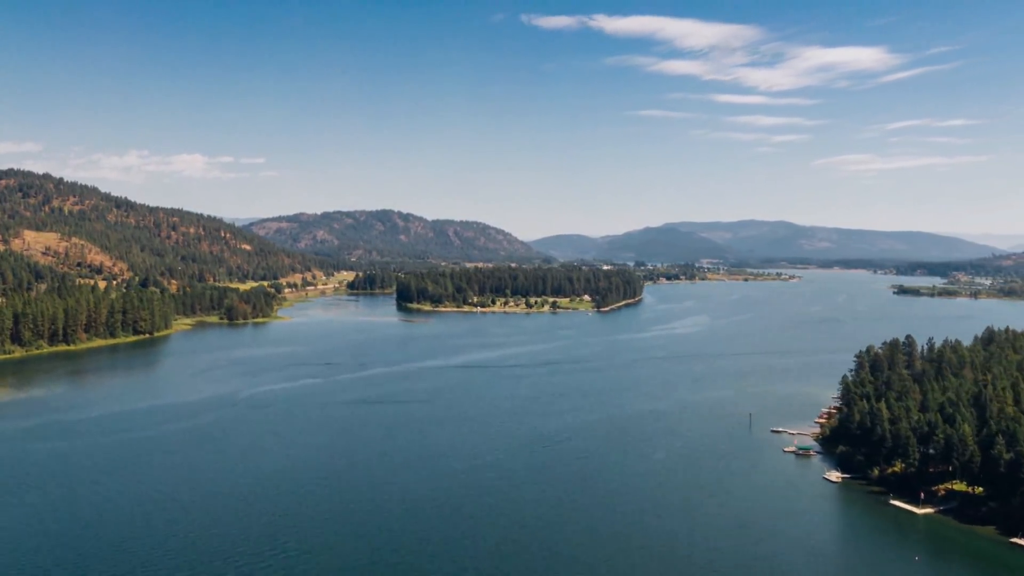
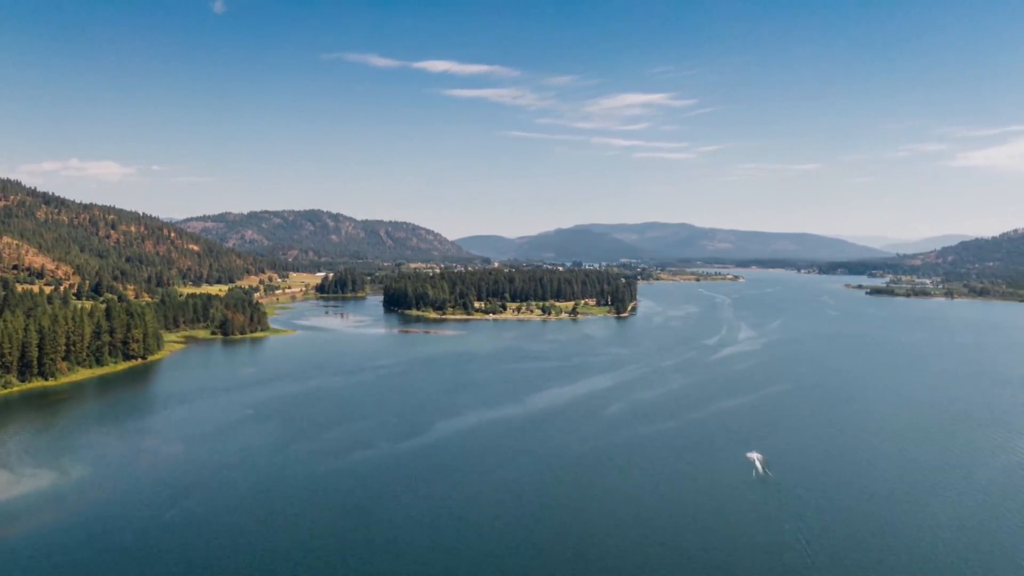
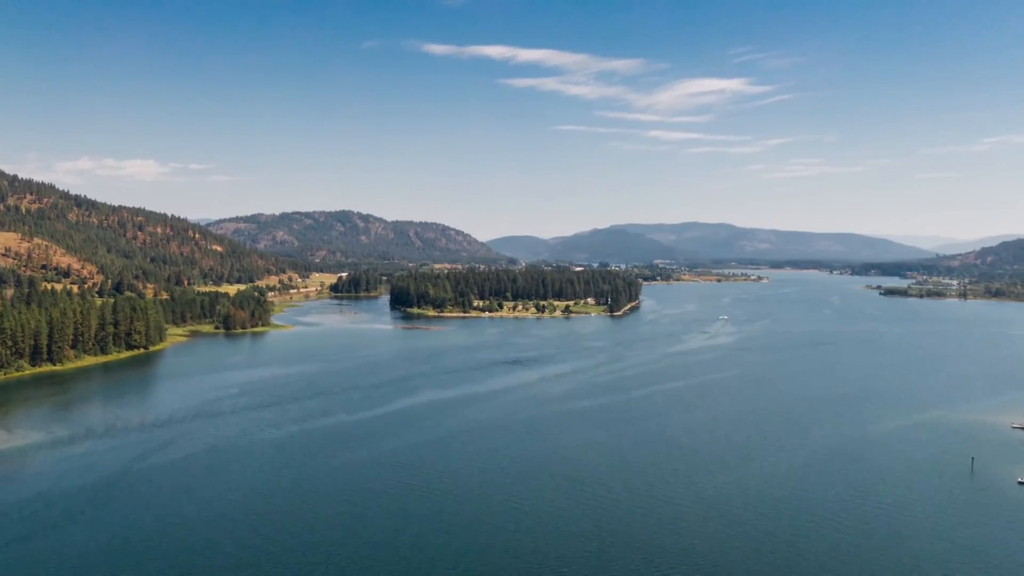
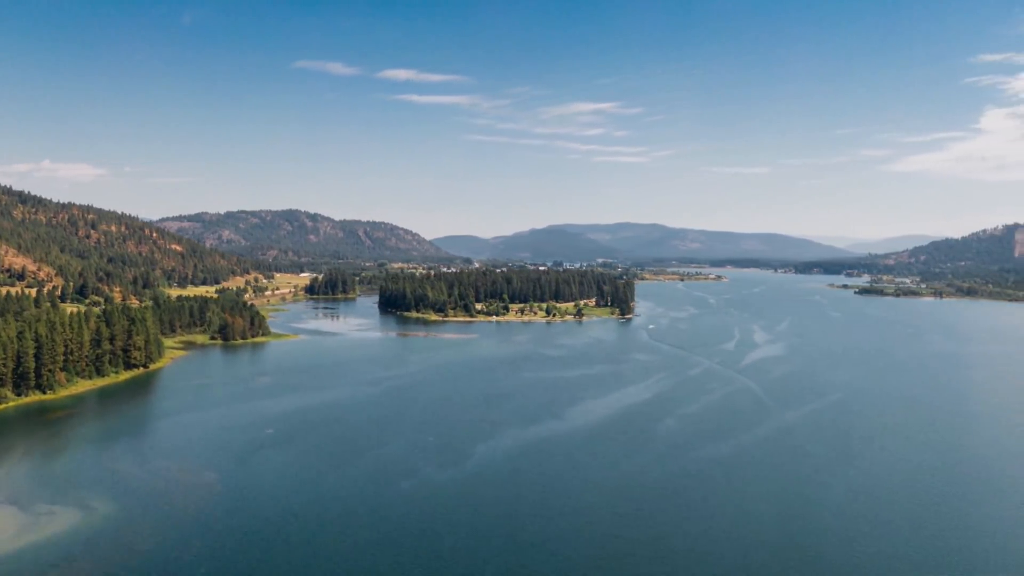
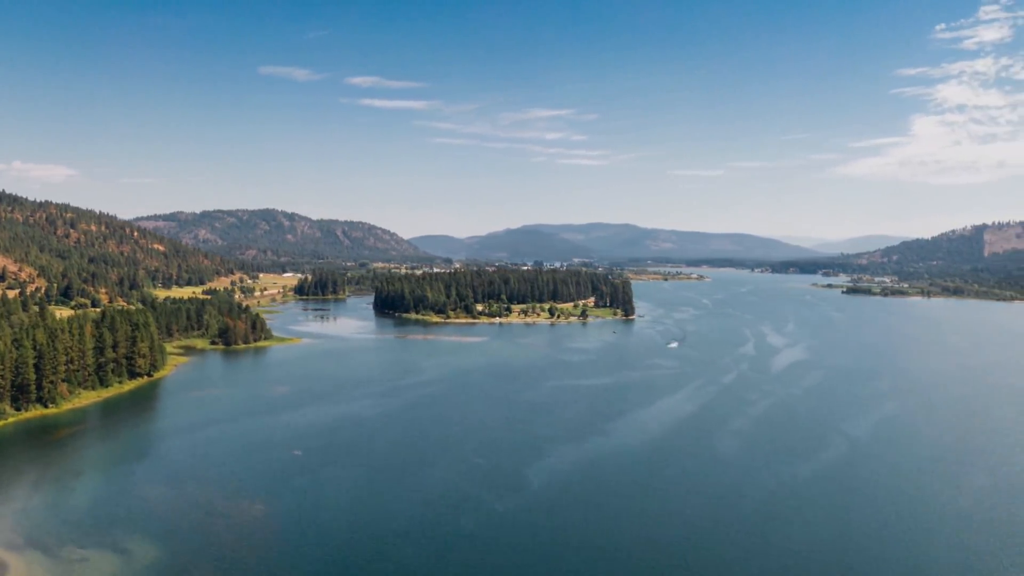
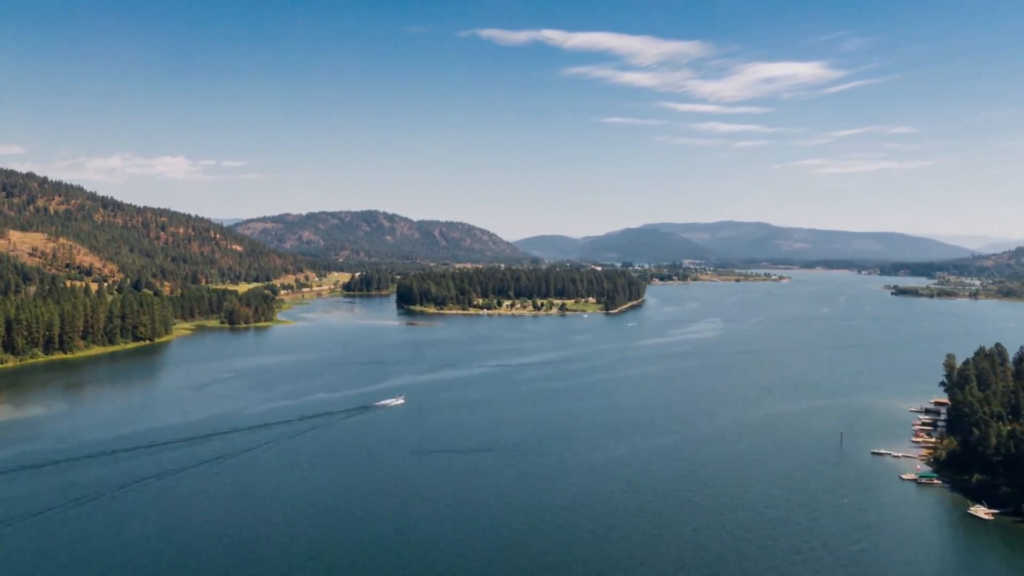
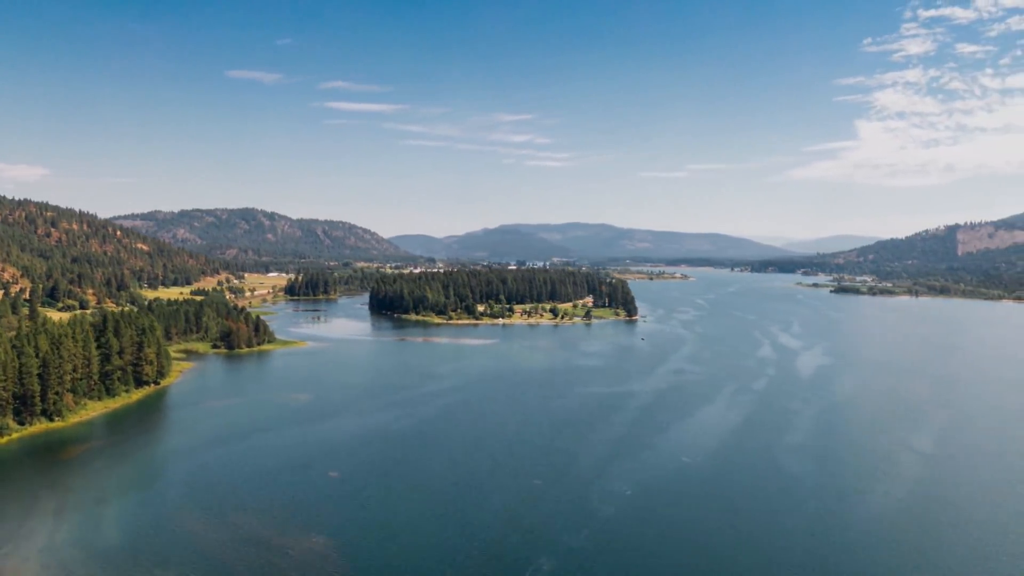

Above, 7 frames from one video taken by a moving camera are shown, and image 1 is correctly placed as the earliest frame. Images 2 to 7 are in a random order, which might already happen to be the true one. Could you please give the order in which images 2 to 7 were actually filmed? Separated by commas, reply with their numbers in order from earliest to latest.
6, 3, 2, 4, 5, 7
